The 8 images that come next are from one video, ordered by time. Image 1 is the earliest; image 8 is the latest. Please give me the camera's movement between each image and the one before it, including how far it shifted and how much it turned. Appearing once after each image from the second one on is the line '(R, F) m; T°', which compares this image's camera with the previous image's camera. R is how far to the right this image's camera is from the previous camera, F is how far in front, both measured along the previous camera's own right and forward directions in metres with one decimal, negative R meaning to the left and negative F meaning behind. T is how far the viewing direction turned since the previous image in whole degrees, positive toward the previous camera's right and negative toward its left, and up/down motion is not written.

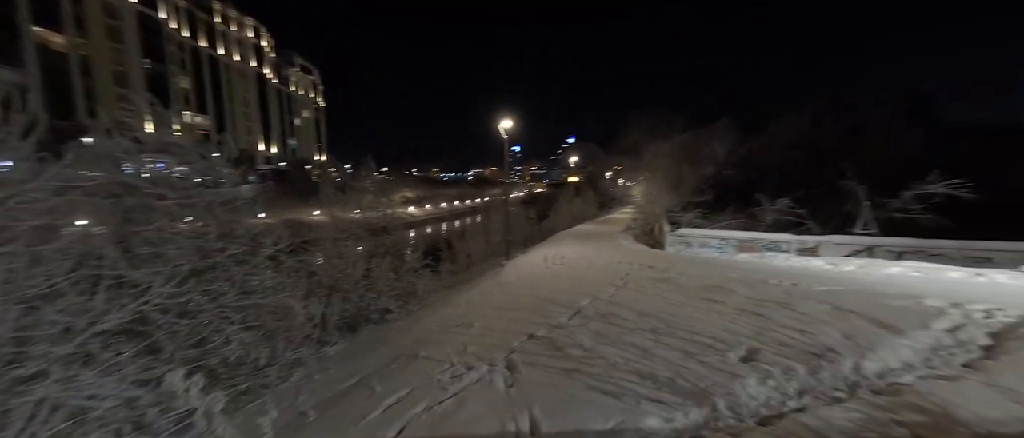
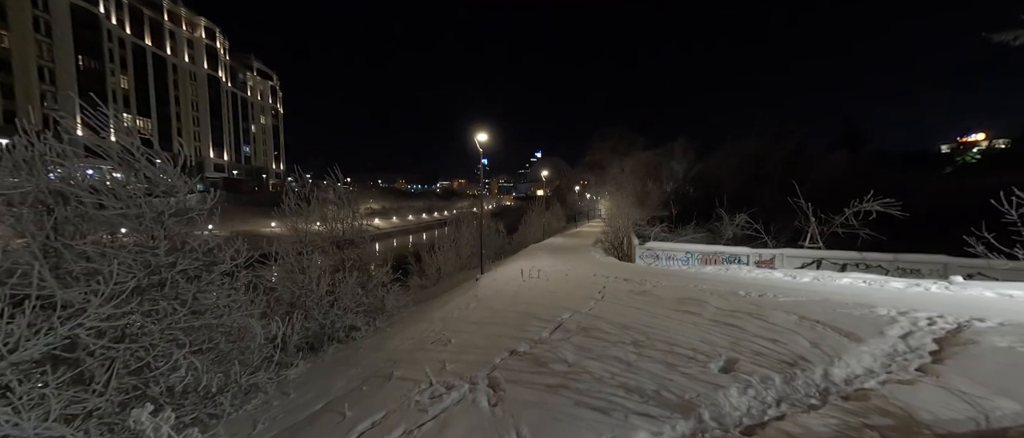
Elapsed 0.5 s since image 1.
(-0.2, 0.0) m; +5°
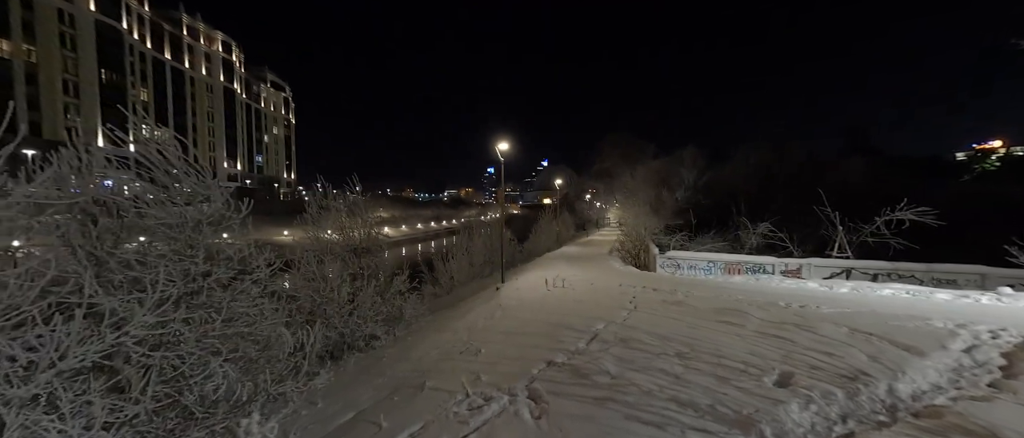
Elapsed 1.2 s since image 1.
(-0.4, 0.0) m; -1°
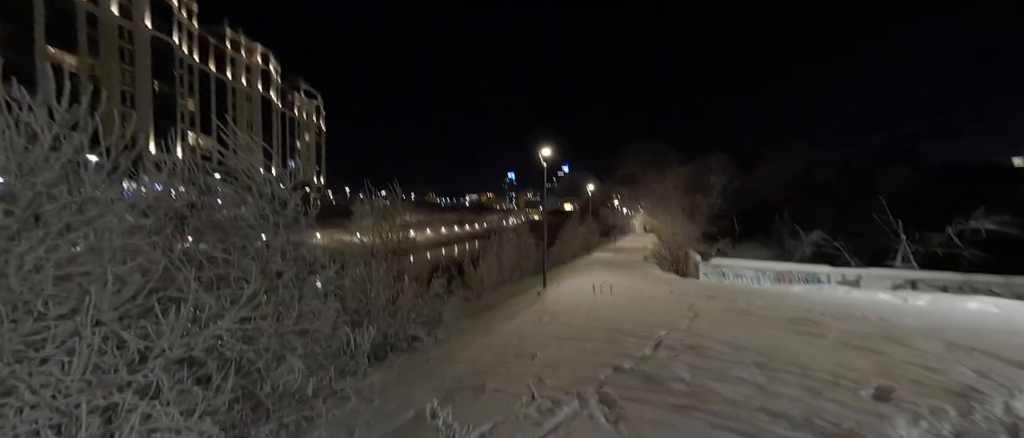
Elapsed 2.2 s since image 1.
(-0.5, -0.1) m; -4°
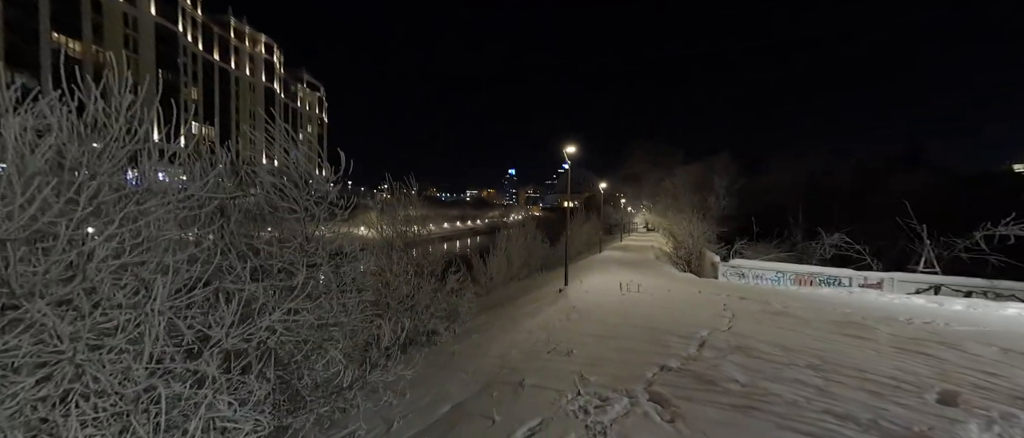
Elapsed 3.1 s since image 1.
(-0.6, 0.0) m; 0°
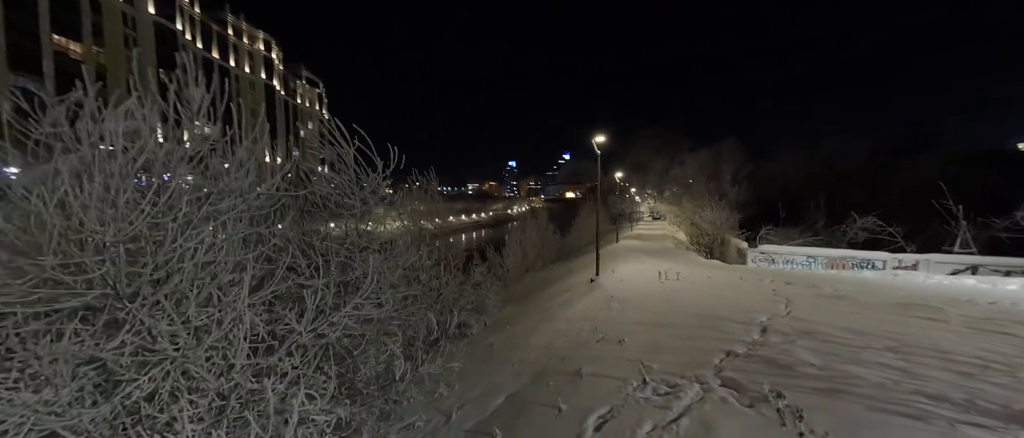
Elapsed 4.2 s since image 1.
(-0.7, 0.0) m; -1°
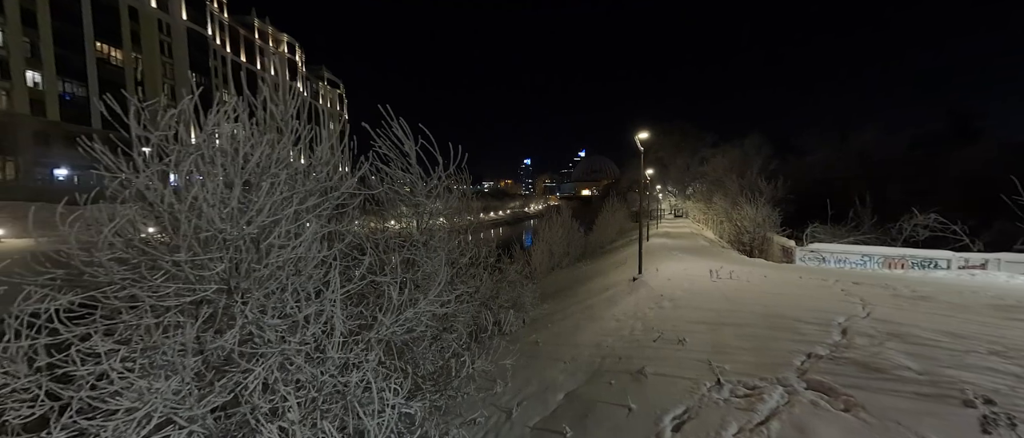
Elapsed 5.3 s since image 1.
(-0.6, 0.0) m; -3°
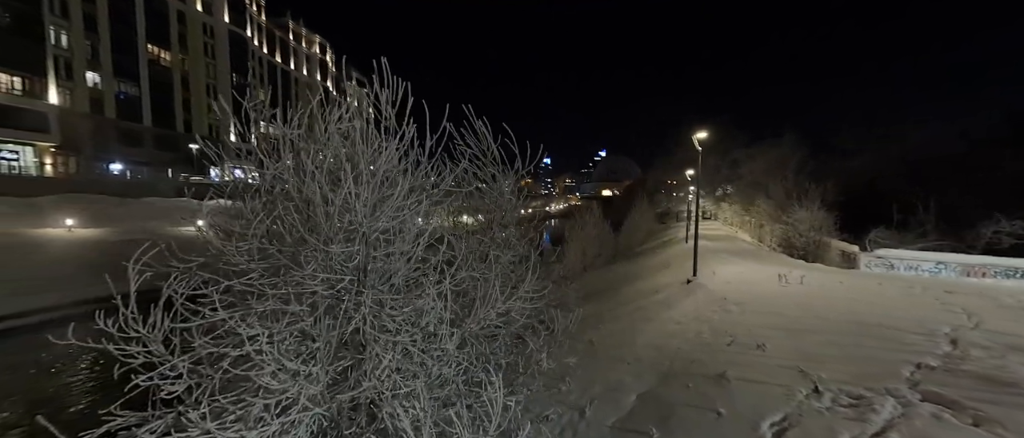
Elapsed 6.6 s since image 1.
(-0.8, 0.0) m; -3°
